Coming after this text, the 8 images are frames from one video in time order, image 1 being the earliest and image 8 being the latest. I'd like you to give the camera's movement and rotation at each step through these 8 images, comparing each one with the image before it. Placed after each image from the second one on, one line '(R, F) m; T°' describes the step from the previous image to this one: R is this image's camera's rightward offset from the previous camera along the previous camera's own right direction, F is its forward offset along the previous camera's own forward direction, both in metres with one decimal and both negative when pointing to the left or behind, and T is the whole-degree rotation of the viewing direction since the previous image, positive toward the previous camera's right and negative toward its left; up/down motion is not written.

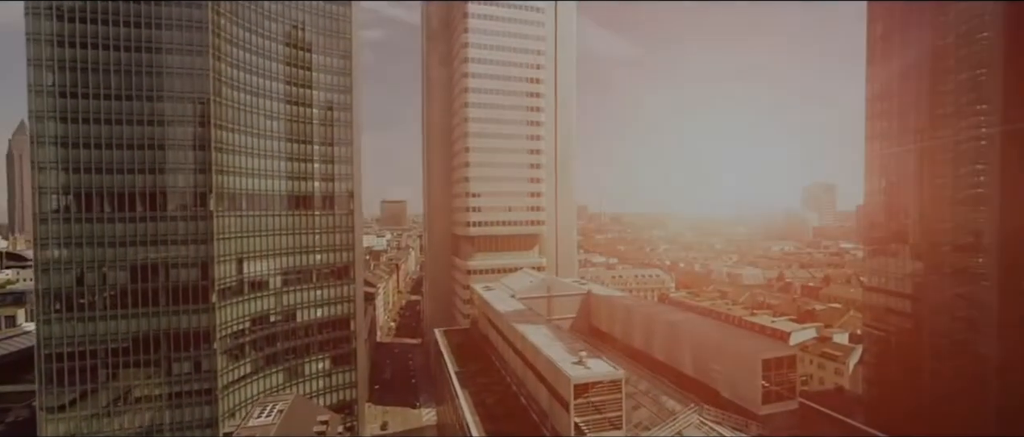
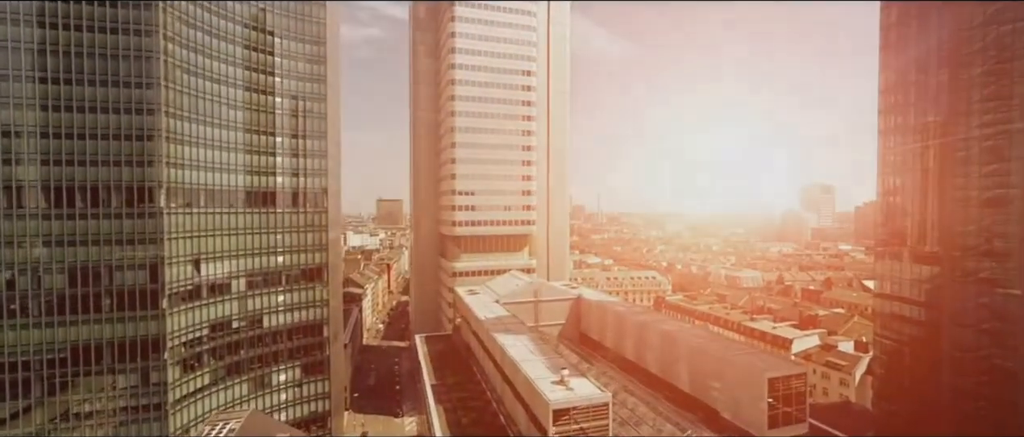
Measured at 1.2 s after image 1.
(+0.4, +1.1) m; 0°
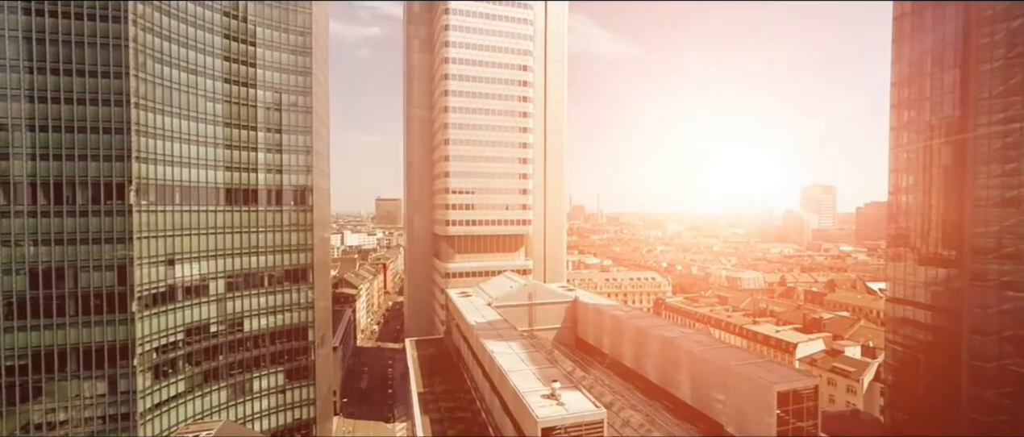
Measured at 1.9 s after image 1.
(+0.2, +0.7) m; 0°
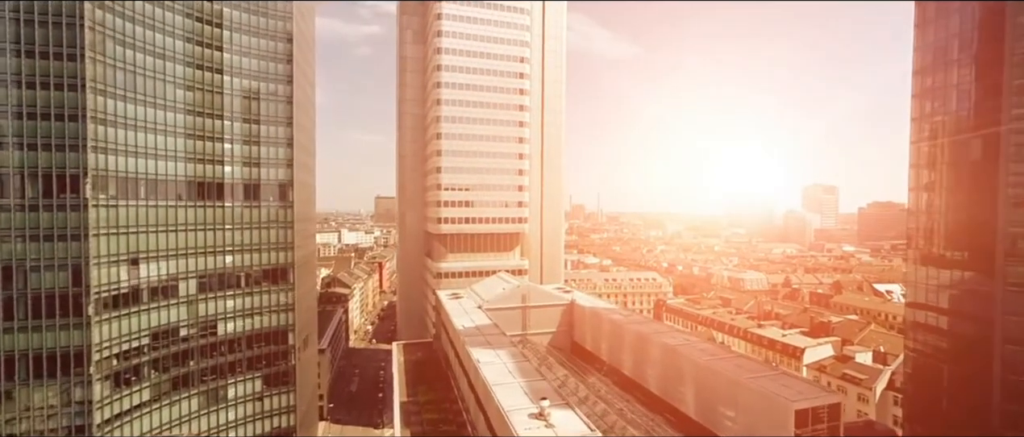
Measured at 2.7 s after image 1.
(+0.2, +0.9) m; 0°
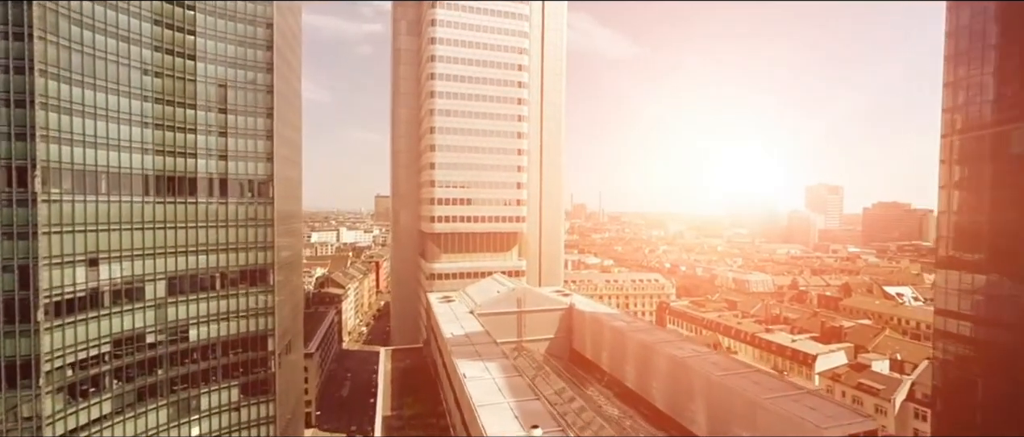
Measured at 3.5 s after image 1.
(+0.2, +1.0) m; 0°
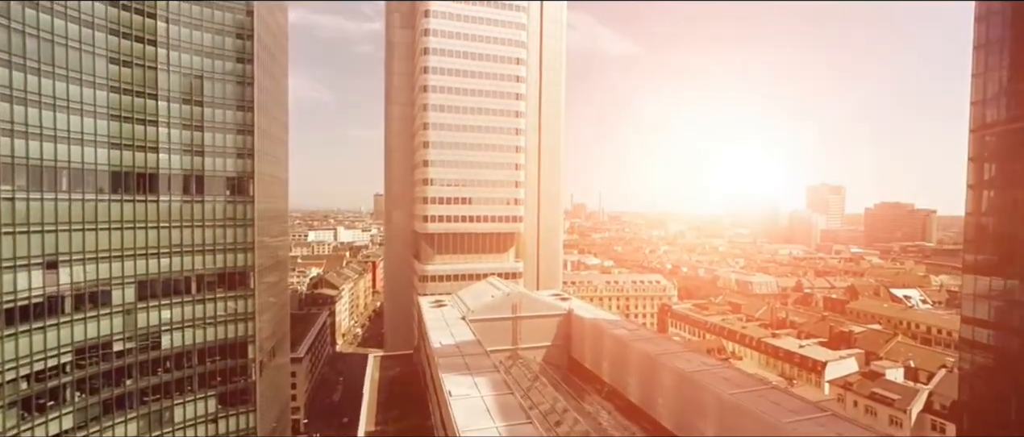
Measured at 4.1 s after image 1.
(+0.1, +0.8) m; 0°
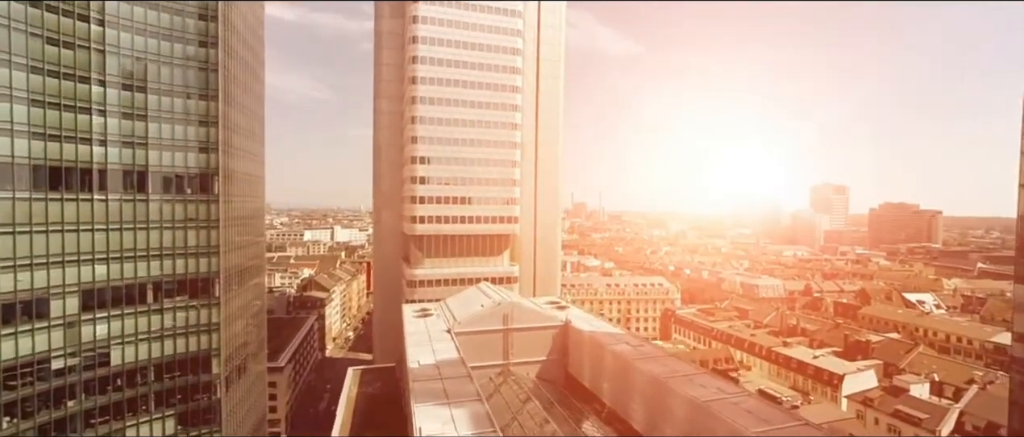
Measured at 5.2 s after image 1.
(+0.2, +1.2) m; 0°
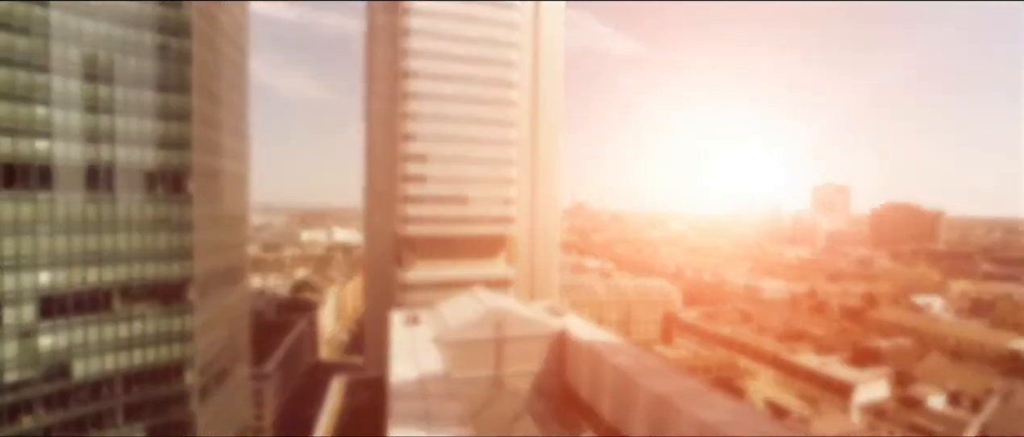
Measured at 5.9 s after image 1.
(+0.1, +0.7) m; 0°
